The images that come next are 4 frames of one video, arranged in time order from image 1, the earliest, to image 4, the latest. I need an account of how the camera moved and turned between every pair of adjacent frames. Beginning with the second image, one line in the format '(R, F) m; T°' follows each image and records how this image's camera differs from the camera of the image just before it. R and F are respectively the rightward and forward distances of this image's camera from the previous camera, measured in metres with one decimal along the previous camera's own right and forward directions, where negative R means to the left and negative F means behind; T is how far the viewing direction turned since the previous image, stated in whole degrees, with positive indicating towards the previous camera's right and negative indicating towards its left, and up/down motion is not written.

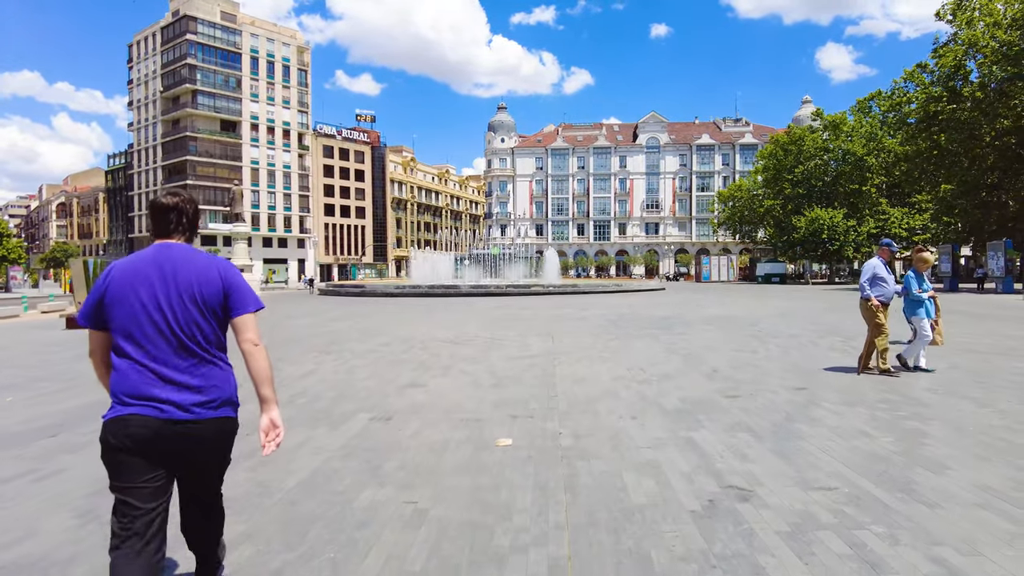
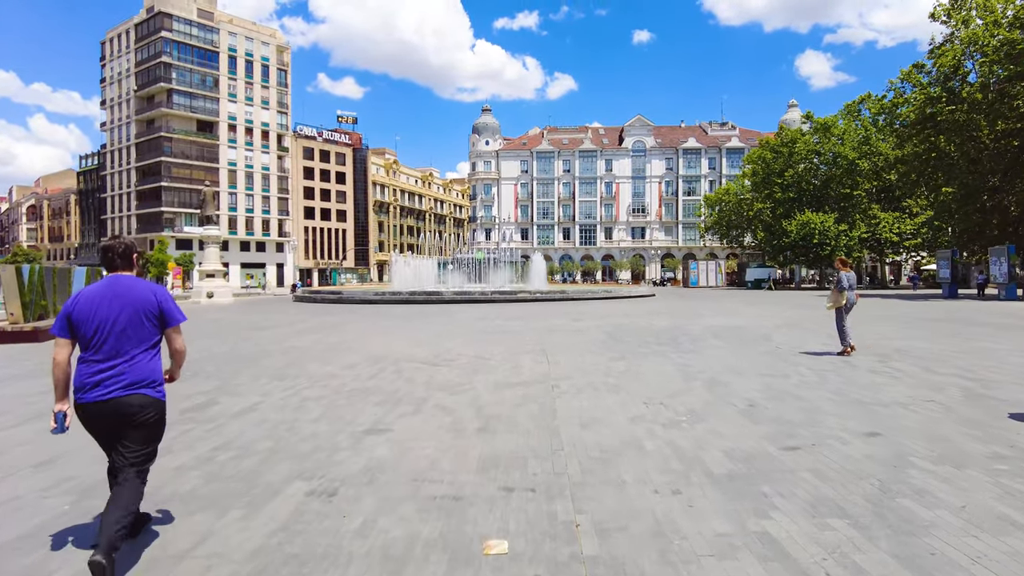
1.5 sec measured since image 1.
(-0.1, +1.5) m; +1°
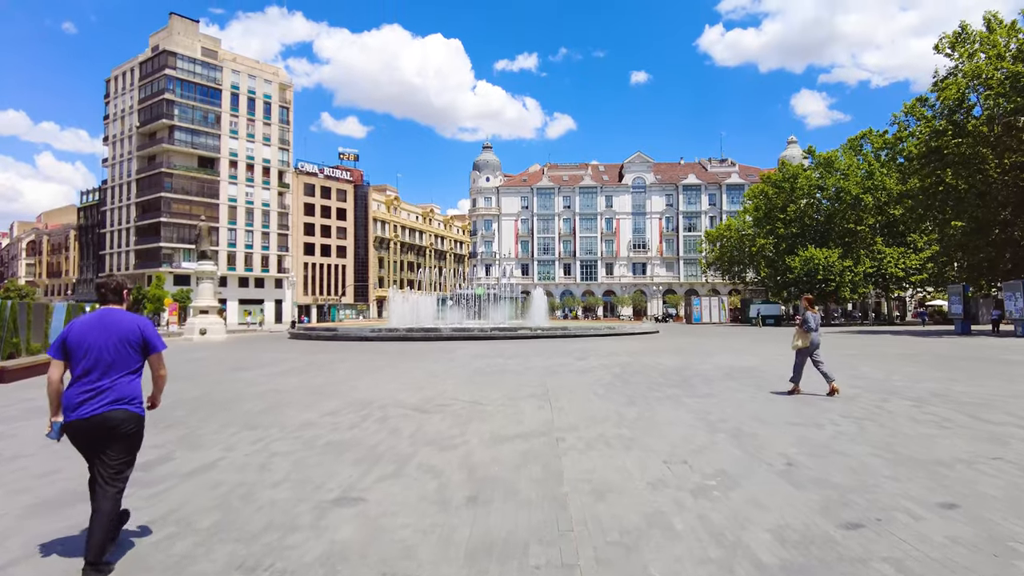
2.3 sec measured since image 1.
(0.0, +0.8) m; 0°
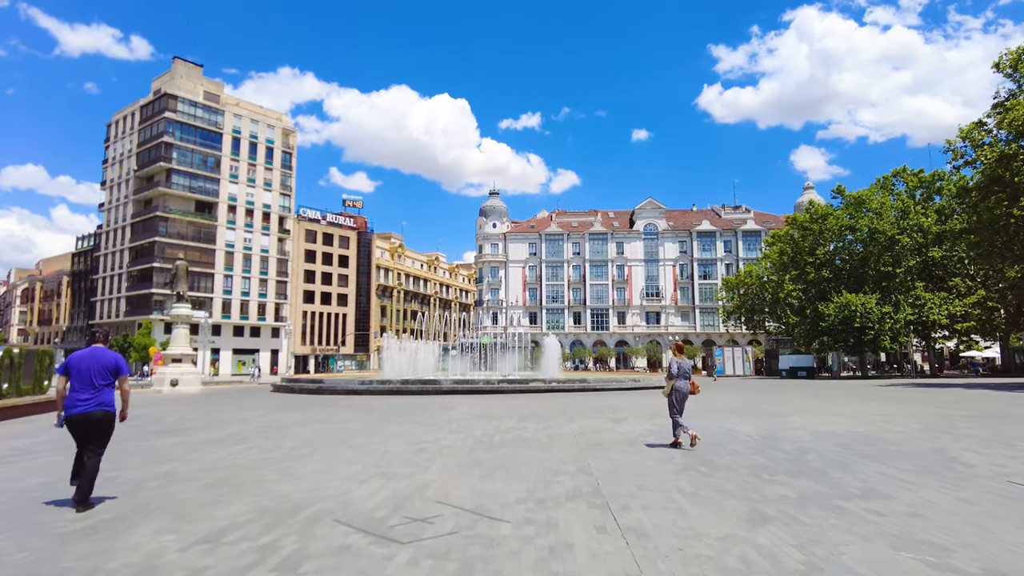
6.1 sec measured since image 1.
(-0.2, +3.8) m; -1°
